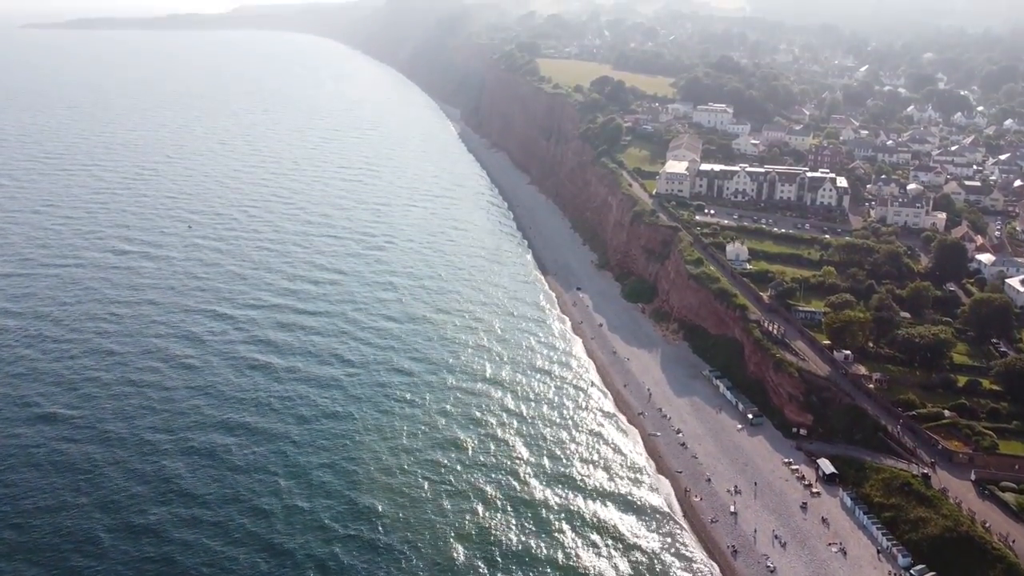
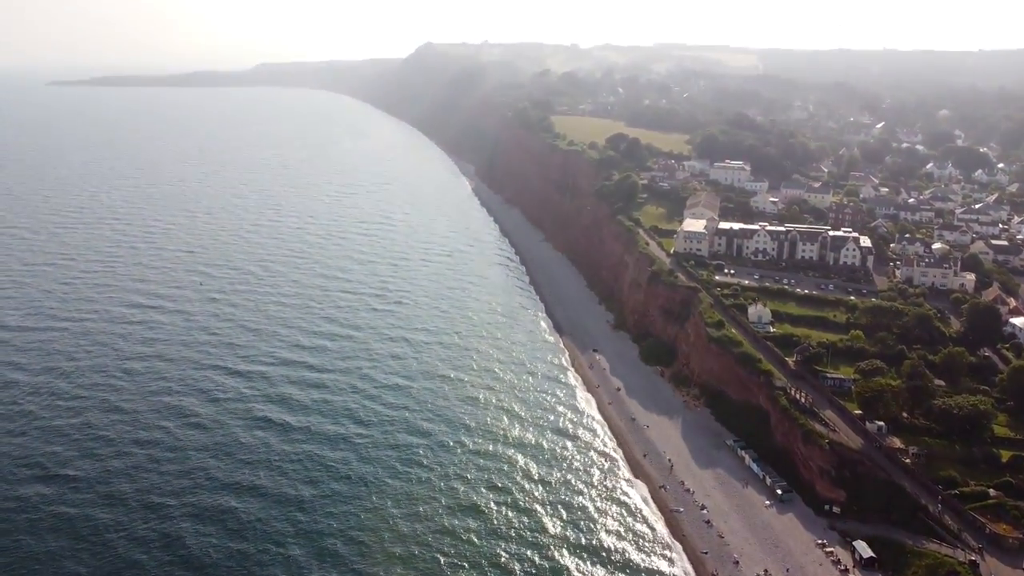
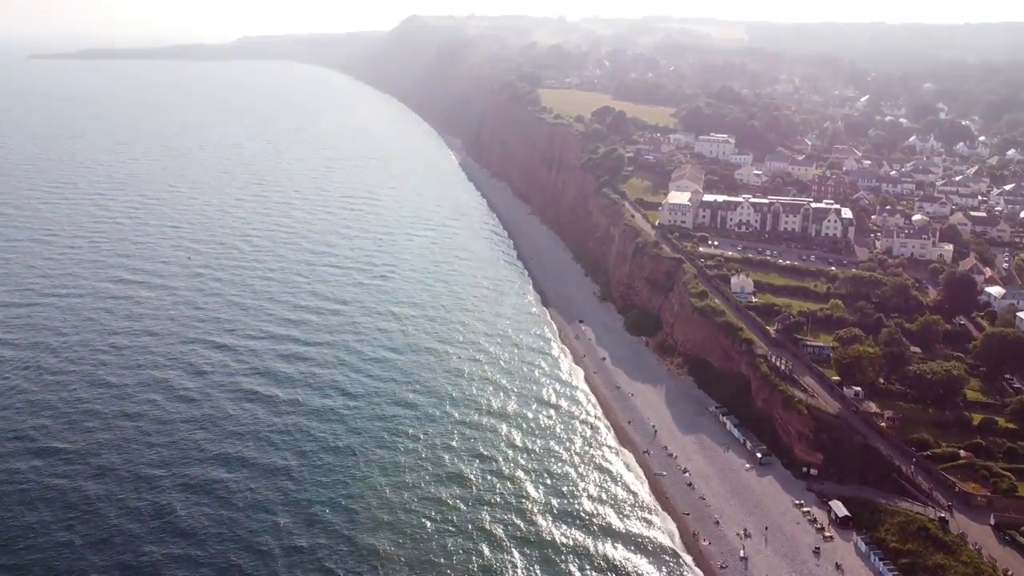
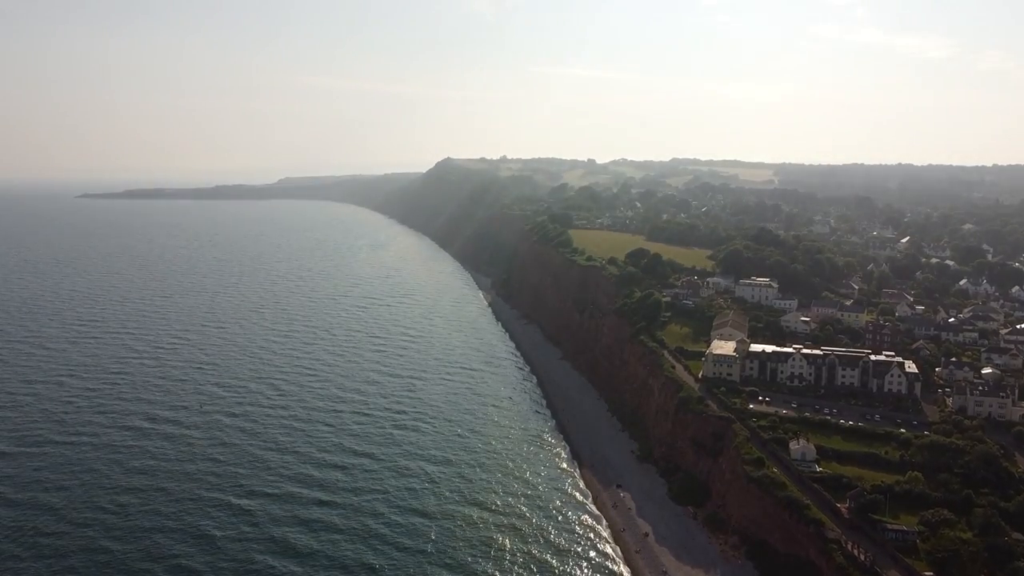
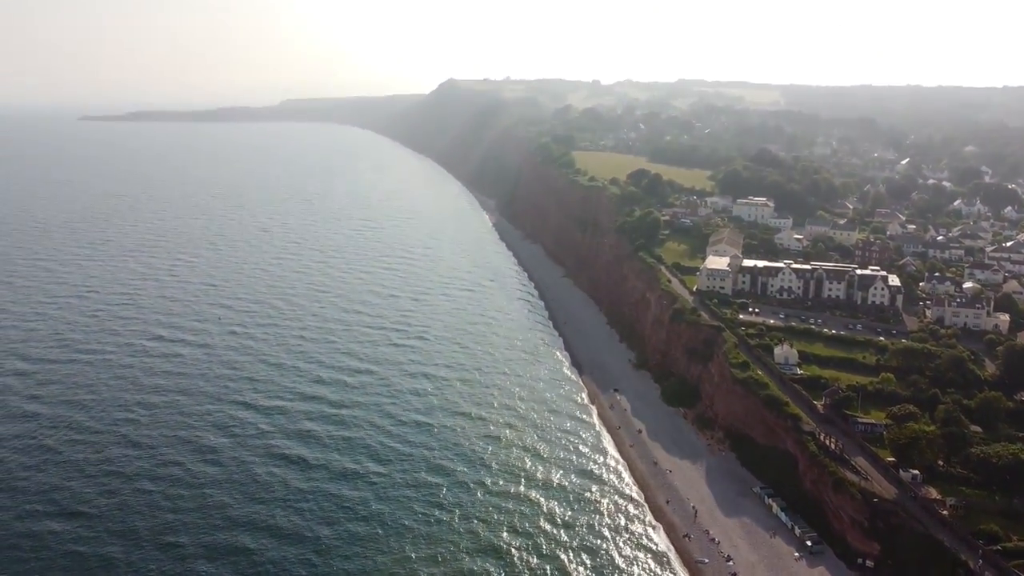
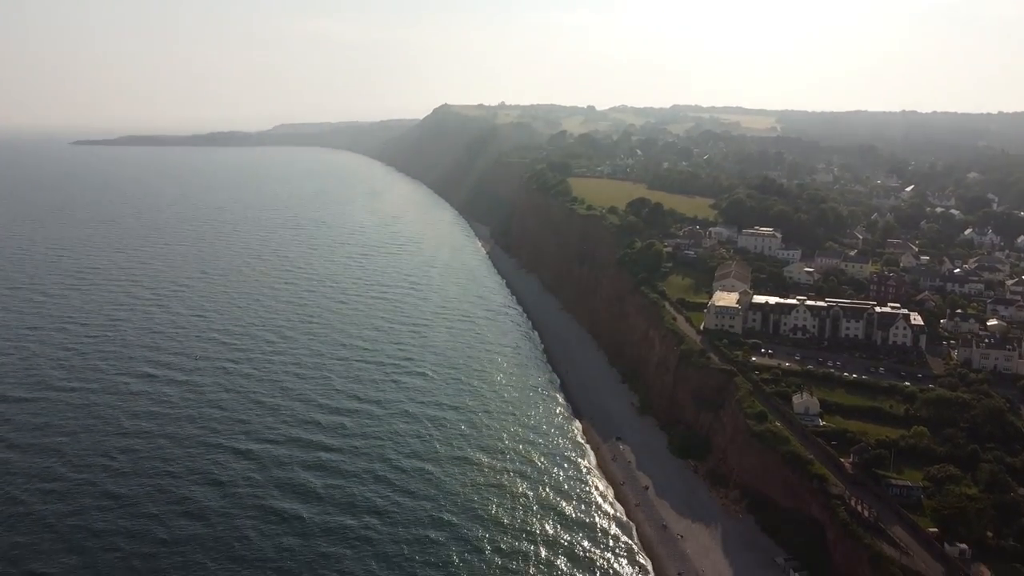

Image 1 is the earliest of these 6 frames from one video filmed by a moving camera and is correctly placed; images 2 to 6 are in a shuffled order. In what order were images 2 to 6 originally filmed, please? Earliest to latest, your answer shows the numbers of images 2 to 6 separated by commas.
3, 2, 5, 4, 6
